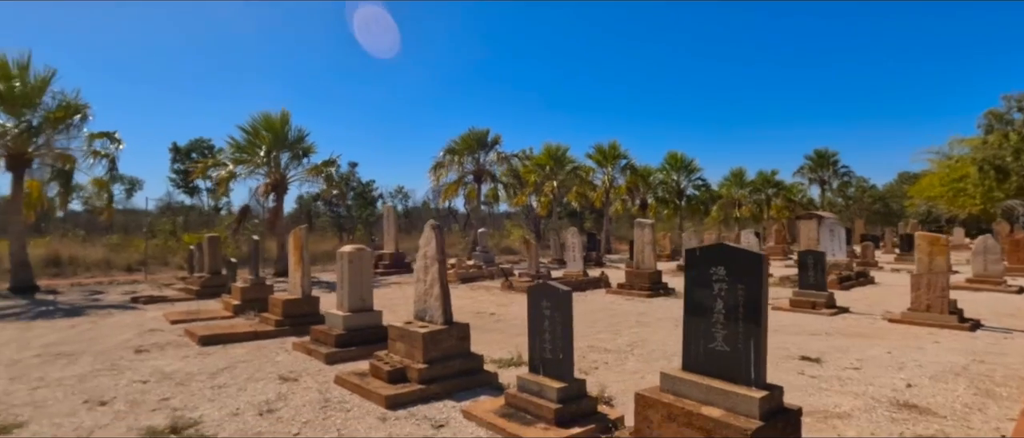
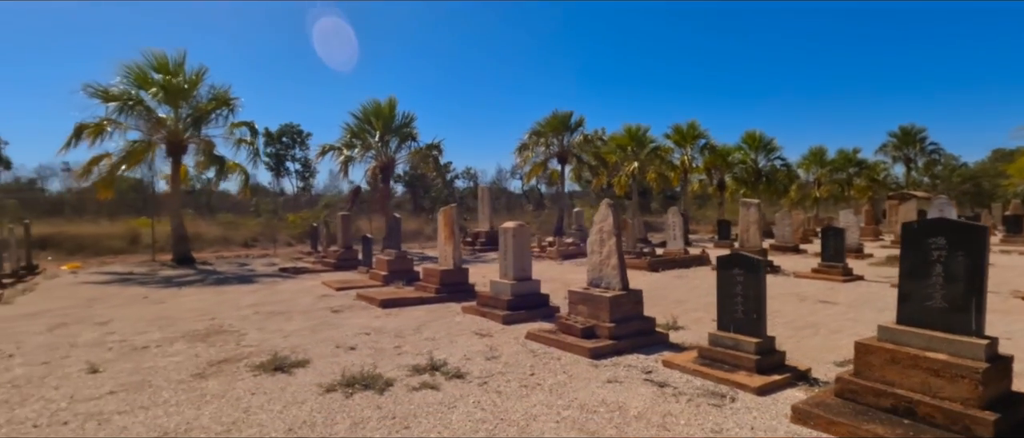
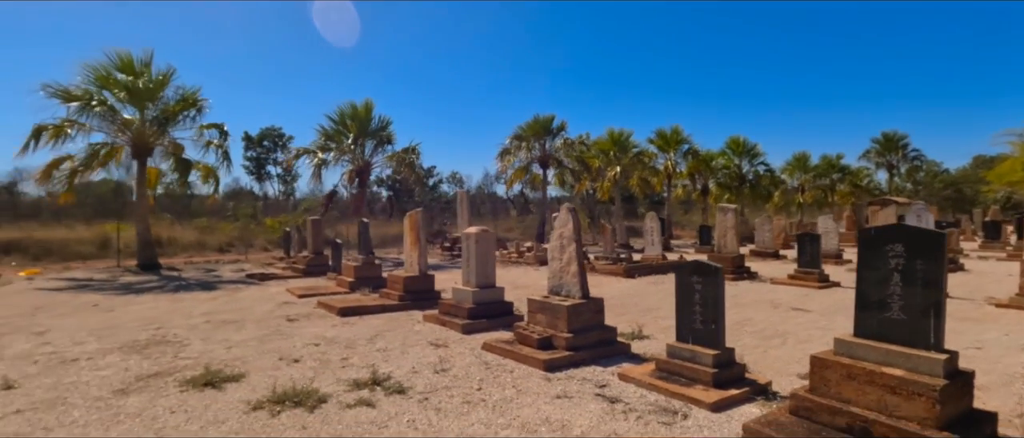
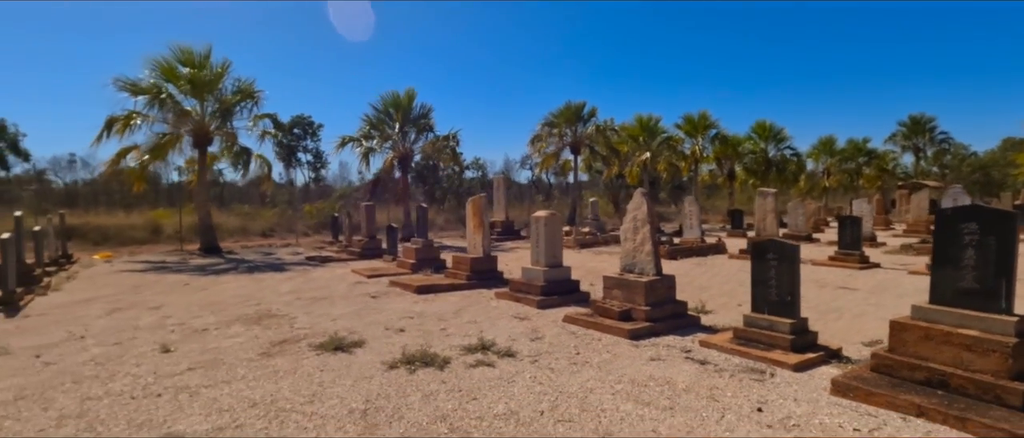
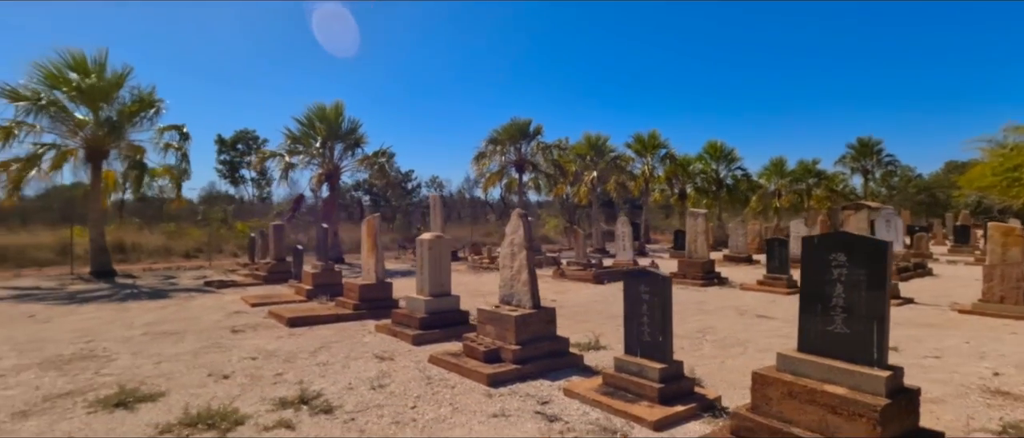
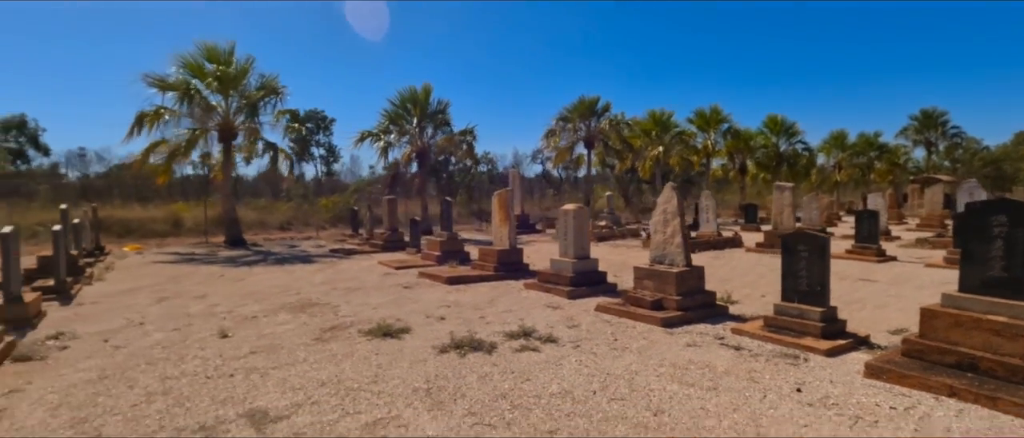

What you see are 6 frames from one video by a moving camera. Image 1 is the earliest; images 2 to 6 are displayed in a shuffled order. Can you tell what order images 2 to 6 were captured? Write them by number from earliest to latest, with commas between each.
5, 3, 2, 4, 6
